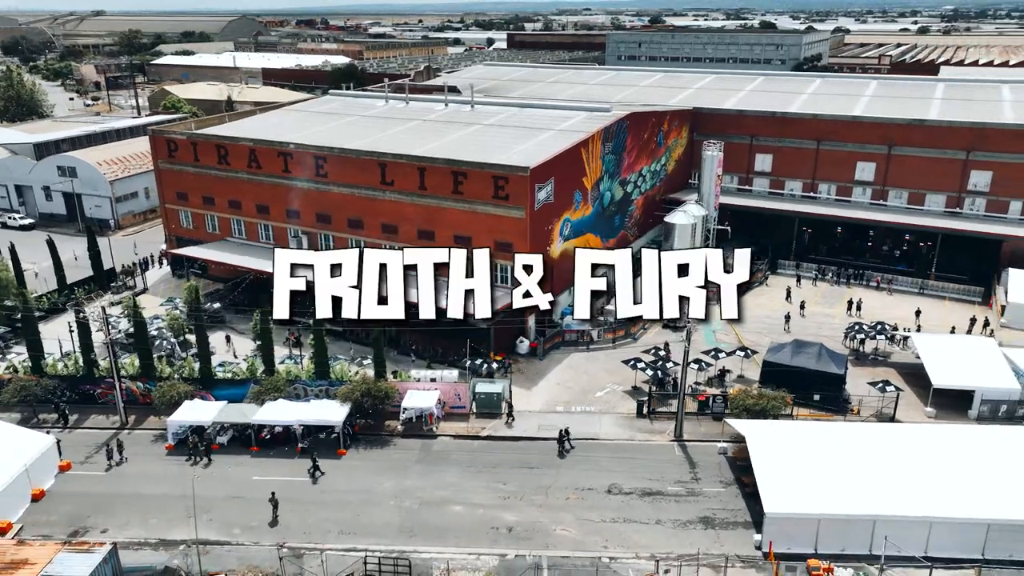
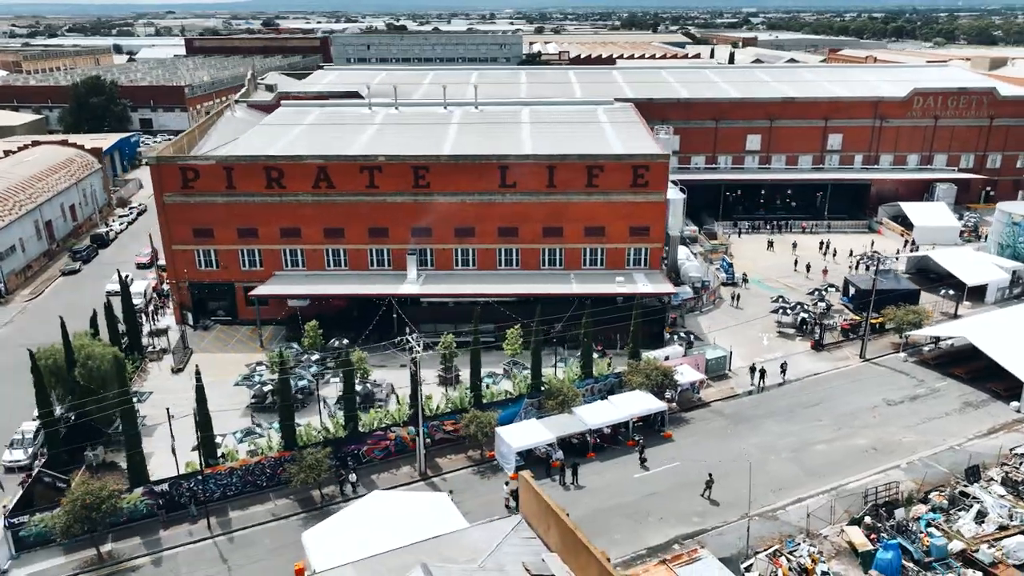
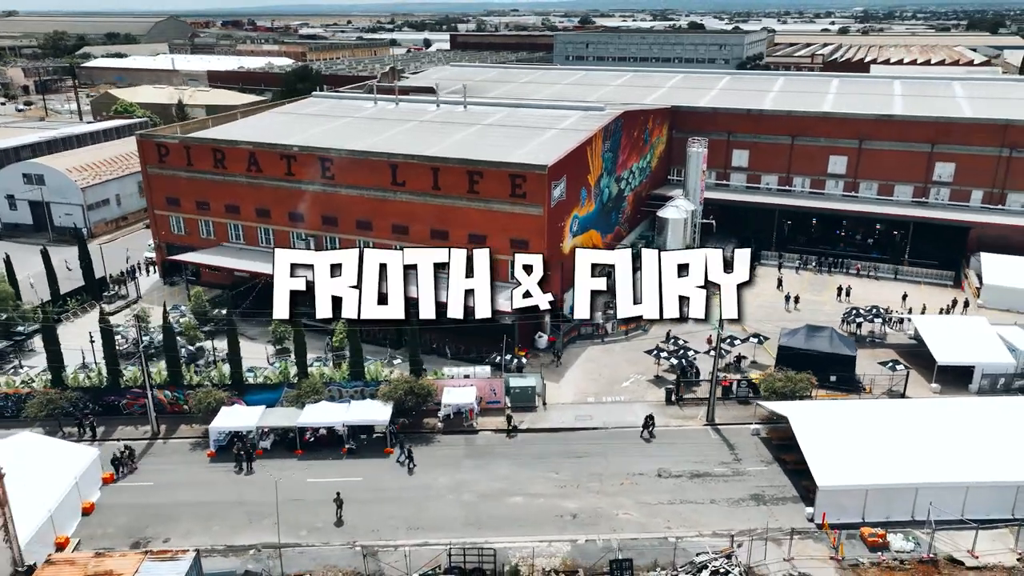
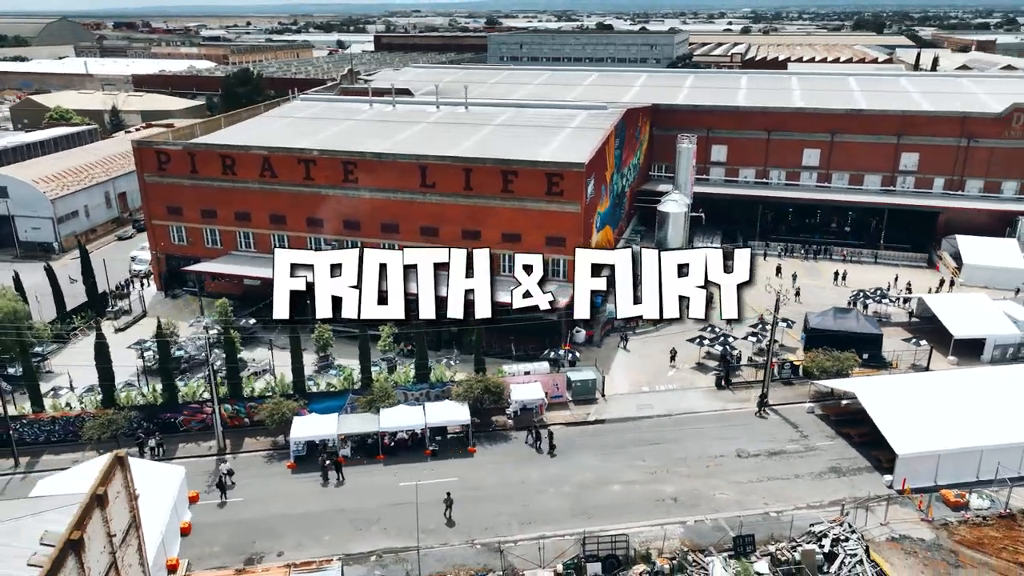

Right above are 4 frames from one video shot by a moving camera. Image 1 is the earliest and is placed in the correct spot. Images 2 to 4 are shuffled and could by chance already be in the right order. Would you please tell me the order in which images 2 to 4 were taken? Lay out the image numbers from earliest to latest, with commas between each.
3, 4, 2
